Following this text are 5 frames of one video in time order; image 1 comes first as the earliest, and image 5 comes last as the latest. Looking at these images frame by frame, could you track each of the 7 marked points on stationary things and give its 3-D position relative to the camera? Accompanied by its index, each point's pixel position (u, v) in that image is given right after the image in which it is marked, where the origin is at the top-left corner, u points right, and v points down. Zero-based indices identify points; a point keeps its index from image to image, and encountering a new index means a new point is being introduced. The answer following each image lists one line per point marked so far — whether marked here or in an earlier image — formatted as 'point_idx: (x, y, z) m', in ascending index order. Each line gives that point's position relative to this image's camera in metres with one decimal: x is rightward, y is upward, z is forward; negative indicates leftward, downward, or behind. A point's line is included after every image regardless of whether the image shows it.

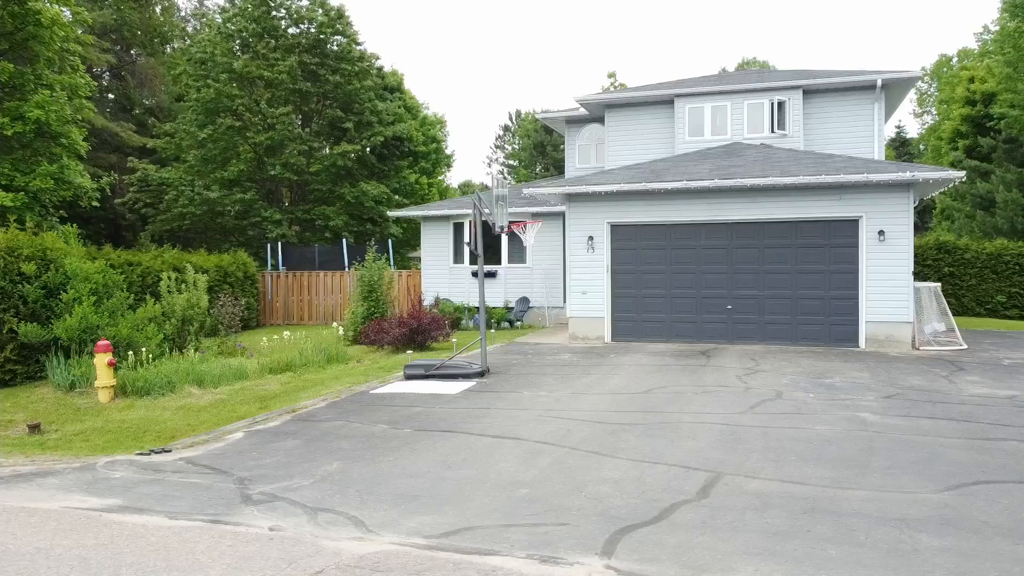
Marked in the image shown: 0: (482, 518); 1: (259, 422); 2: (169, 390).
0: (-0.2, -1.5, +5.0) m
1: (-2.8, -1.5, +8.6) m
2: (-4.9, -1.4, +11.1) m
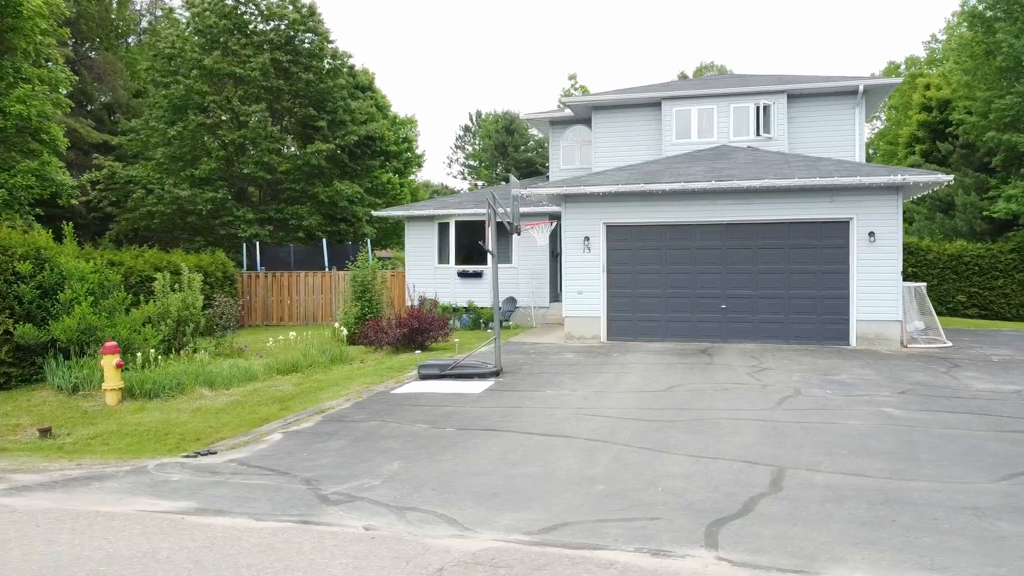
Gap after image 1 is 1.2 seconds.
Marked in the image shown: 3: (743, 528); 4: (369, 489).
0: (+0.4, -1.5, +5.0) m
1: (-2.4, -1.5, +8.5) m
2: (-4.6, -1.4, +10.9) m
3: (+1.4, -1.5, +4.7) m
4: (-1.0, -1.5, +5.7) m
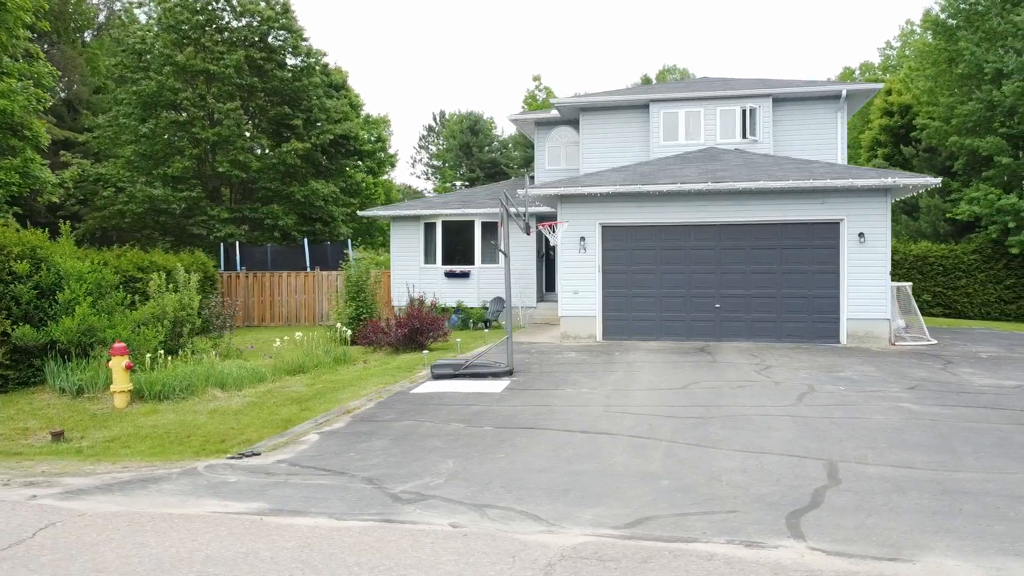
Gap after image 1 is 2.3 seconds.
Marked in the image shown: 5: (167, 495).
0: (+0.9, -1.4, +5.1) m
1: (-2.1, -1.5, +8.4) m
2: (-4.4, -1.4, +10.7) m
3: (+1.9, -1.5, +4.9) m
4: (-0.5, -1.5, +5.7) m
5: (-2.5, -1.5, +5.6) m
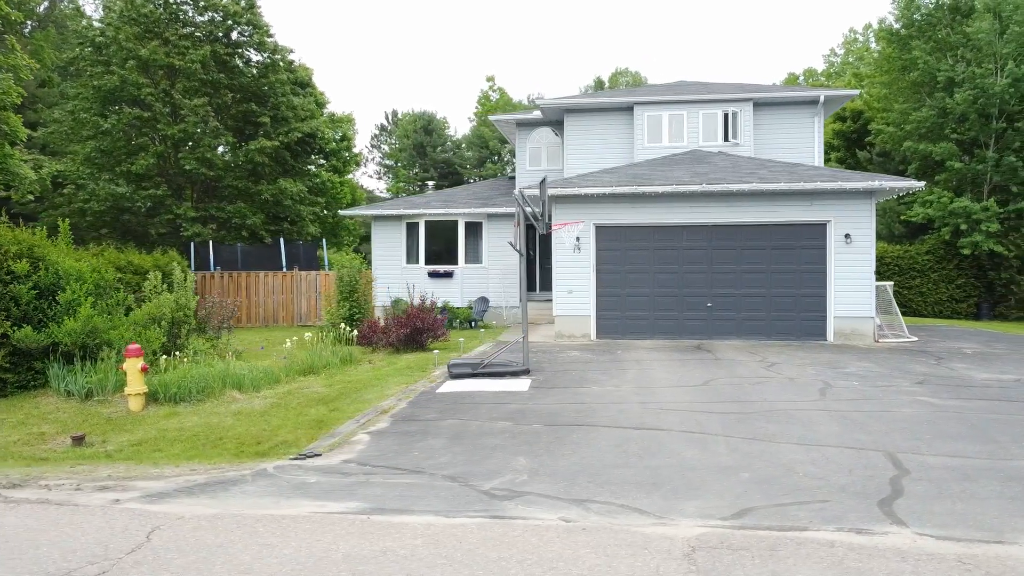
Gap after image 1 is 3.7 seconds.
0: (+1.6, -1.4, +5.3) m
1: (-1.6, -1.4, +8.4) m
2: (-4.1, -1.4, +10.5) m
3: (+2.6, -1.4, +5.1) m
4: (+0.1, -1.4, +5.7) m
5: (-1.8, -1.5, +5.5) m
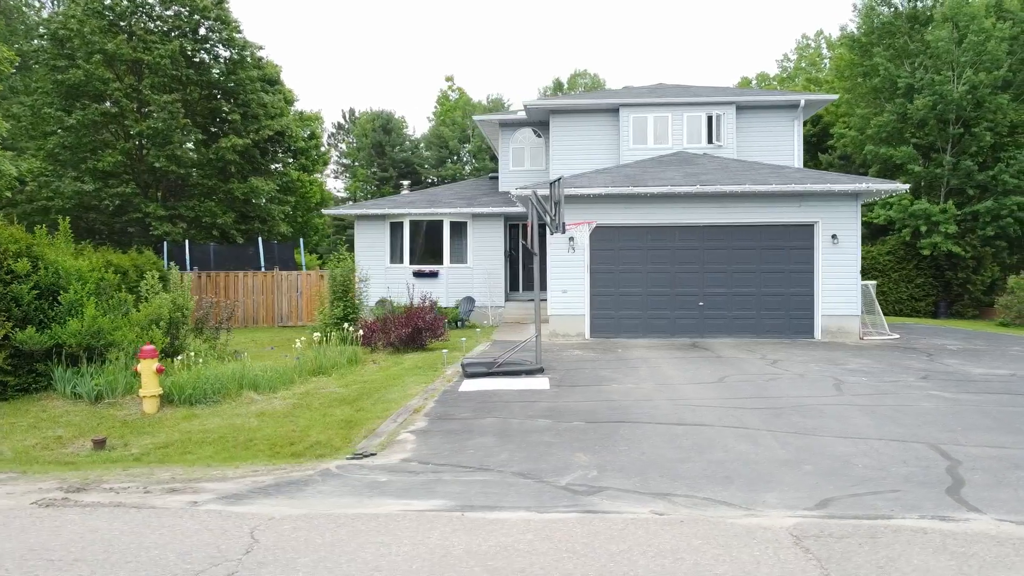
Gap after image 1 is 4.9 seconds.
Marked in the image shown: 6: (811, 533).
0: (+2.2, -1.4, +5.4) m
1: (-1.2, -1.4, +8.3) m
2: (-3.8, -1.4, +10.3) m
3: (+3.2, -1.4, +5.4) m
4: (+0.6, -1.4, +5.8) m
5: (-1.3, -1.5, +5.5) m
6: (+1.7, -1.4, +4.5) m
